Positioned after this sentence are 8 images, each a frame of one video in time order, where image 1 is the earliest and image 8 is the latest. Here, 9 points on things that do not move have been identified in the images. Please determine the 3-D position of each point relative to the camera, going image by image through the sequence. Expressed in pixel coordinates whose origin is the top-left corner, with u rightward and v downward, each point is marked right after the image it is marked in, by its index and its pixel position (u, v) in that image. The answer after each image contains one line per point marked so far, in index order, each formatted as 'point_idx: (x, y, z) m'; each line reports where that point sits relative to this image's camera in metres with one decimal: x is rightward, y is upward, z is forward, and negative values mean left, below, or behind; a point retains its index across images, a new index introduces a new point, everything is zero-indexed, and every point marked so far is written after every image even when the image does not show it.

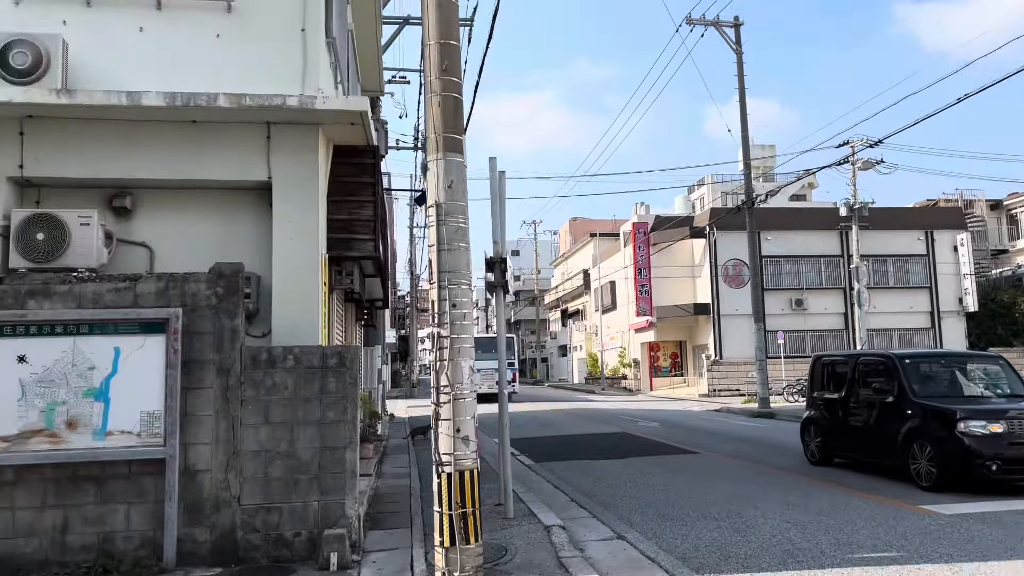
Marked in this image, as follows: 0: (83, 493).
0: (-3.4, -1.6, +6.5) m
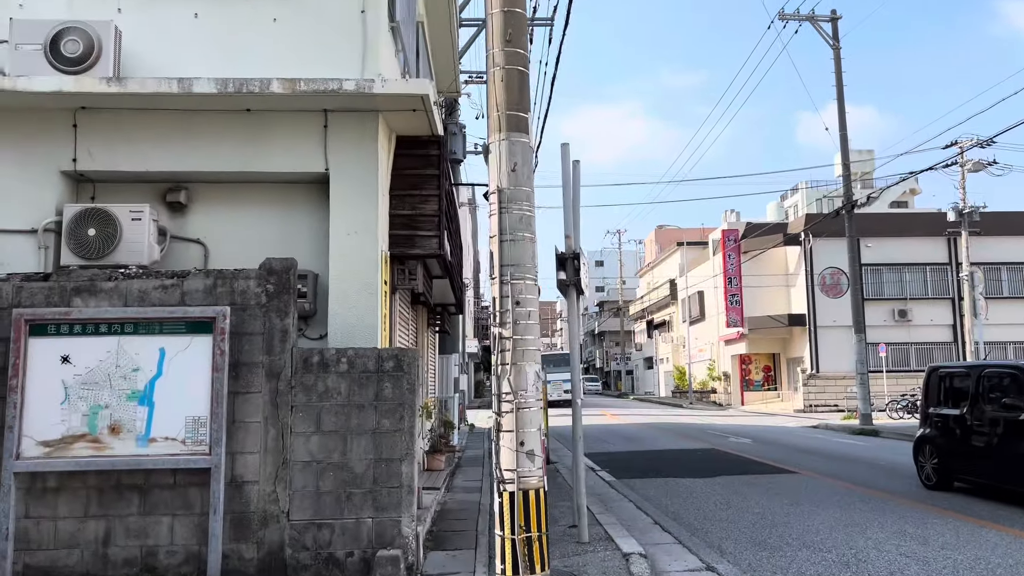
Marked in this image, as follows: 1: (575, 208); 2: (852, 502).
0: (-2.9, -1.6, +6.1) m
1: (+0.6, +0.8, +7.6) m
2: (+4.0, -2.5, +9.7) m
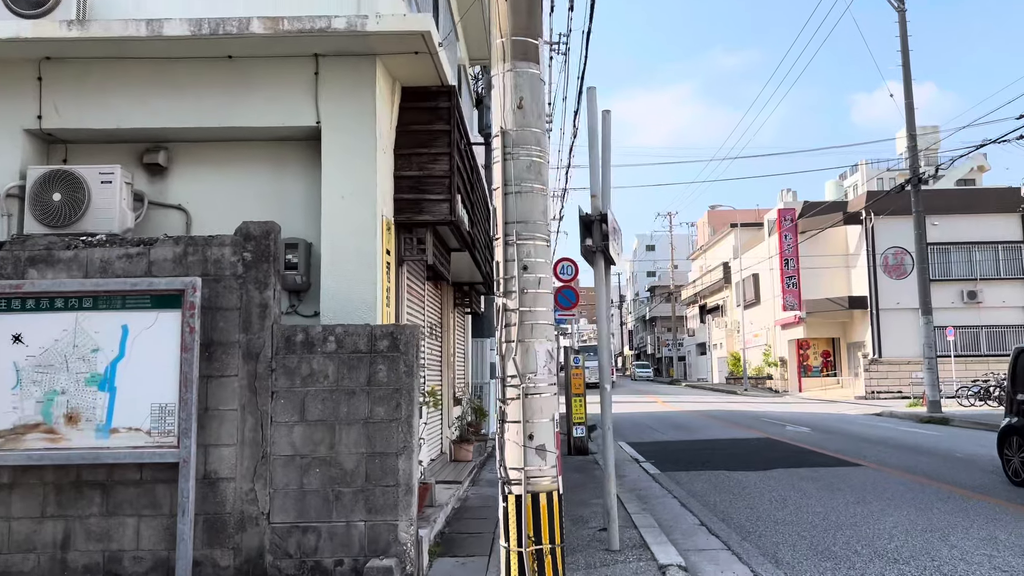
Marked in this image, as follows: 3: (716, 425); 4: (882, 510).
0: (-2.8, -1.4, +5.4) m
1: (+0.7, +1.0, +6.6) m
2: (+4.3, -2.2, +8.5) m
3: (+4.9, -3.3, +19.8) m
4: (+3.7, -2.2, +8.1) m
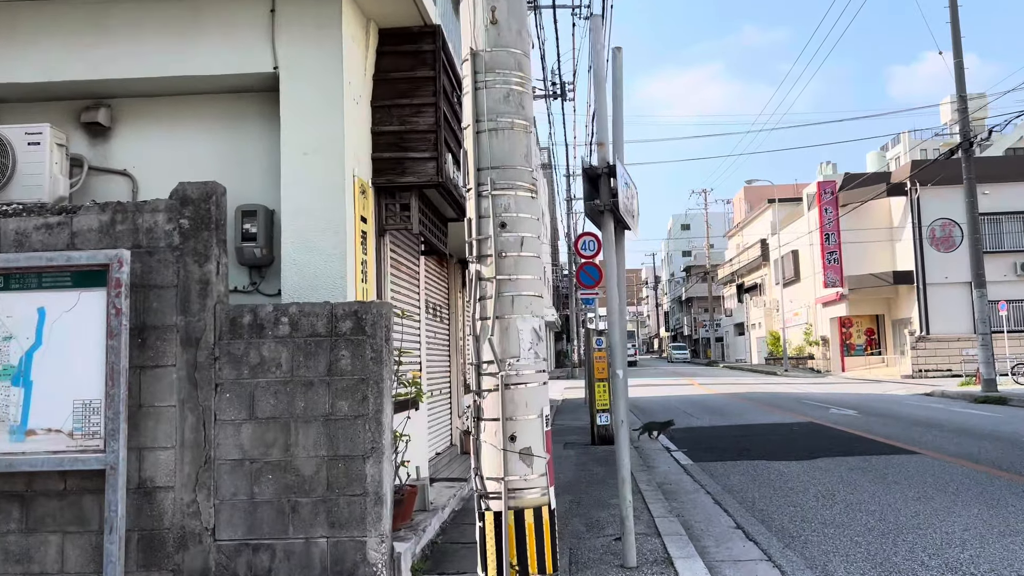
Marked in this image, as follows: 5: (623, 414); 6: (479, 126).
0: (-2.8, -1.3, +4.6) m
1: (+0.7, +1.2, +5.6) m
2: (+4.4, -1.9, +7.4) m
3: (+5.5, -2.7, +18.7) m
4: (+3.7, -1.9, +7.0) m
5: (+0.7, -0.8, +5.2) m
6: (-0.1, +0.7, +3.7) m
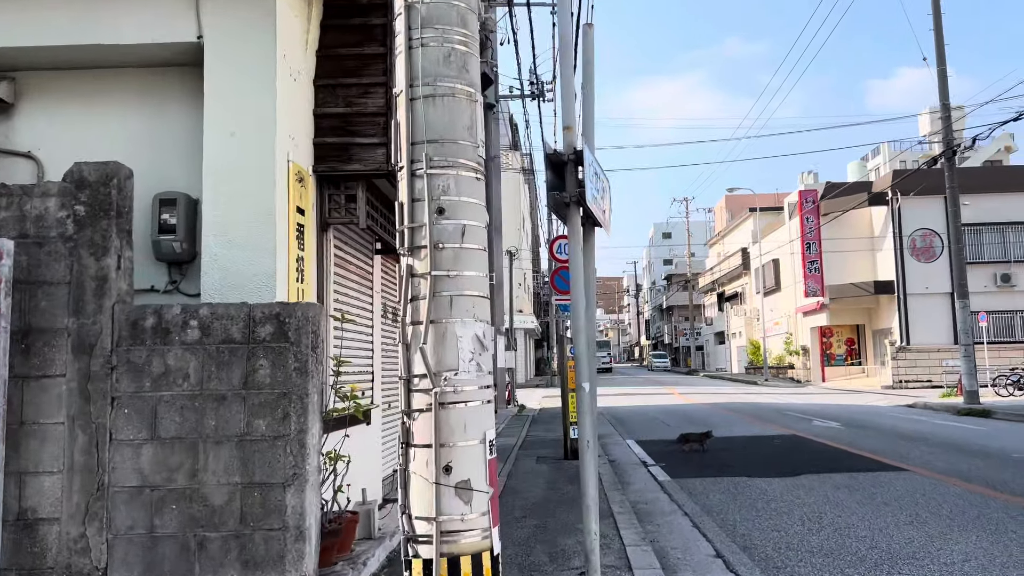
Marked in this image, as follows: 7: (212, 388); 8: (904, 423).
0: (-3.1, -1.2, +3.9) m
1: (+0.4, +1.2, +5.0) m
2: (+4.1, -2.0, +6.9) m
3: (+5.0, -2.9, +18.2) m
4: (+3.4, -2.0, +6.5) m
5: (+0.4, -0.8, +4.6) m
6: (-0.4, +0.7, +3.1) m
7: (-1.4, -0.5, +3.9) m
8: (+8.2, -2.8, +17.2) m
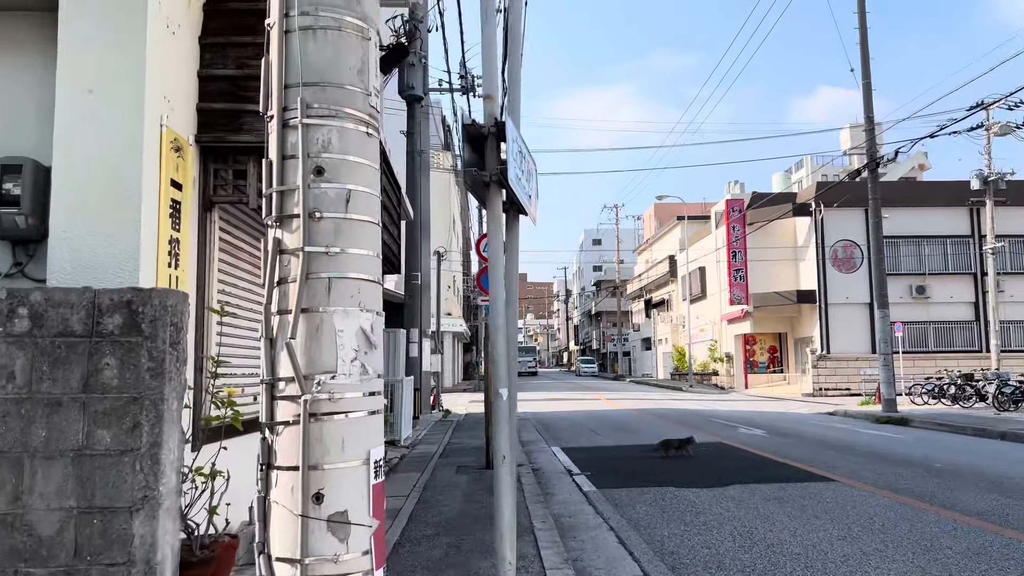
0: (-3.5, -1.1, +3.0) m
1: (0.0, +1.3, +4.5) m
2: (+3.4, -2.0, +6.6) m
3: (+3.3, -3.0, +17.9) m
4: (+2.8, -2.0, +6.2) m
5: (0.0, -0.8, +4.1) m
6: (-0.7, +0.8, +2.5) m
7: (-1.8, -0.4, +3.2) m
8: (+6.6, -3.0, +17.3) m
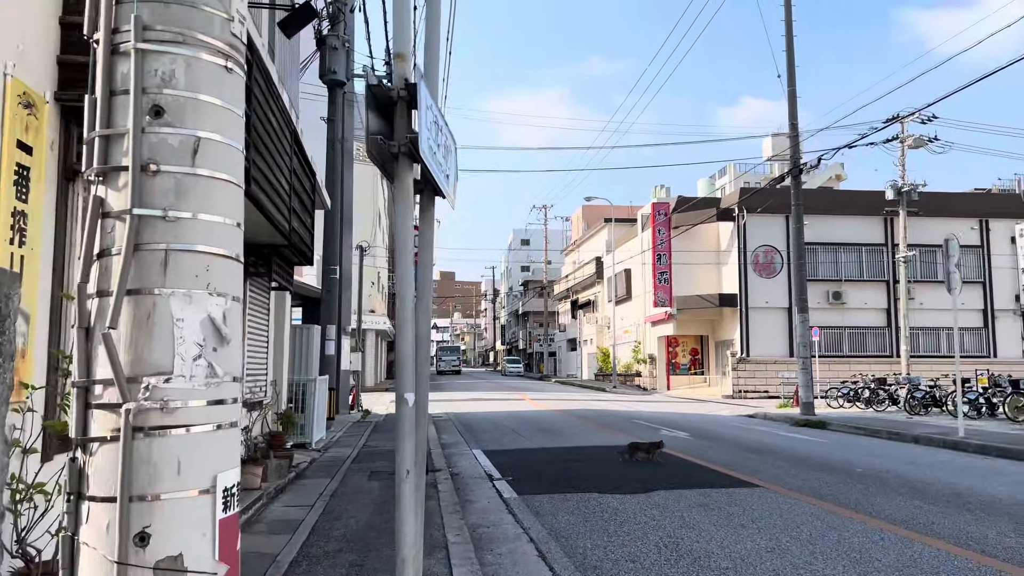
0: (-3.8, -1.0, +2.2) m
1: (-0.4, +1.3, +4.0) m
2: (+2.7, -2.0, +6.4) m
3: (+1.6, -3.0, +17.6) m
4: (+2.1, -2.0, +5.9) m
5: (-0.4, -0.7, +3.5) m
6: (-0.9, +0.8, +1.9) m
7: (-2.1, -0.3, +2.5) m
8: (+5.0, -3.1, +17.3) m
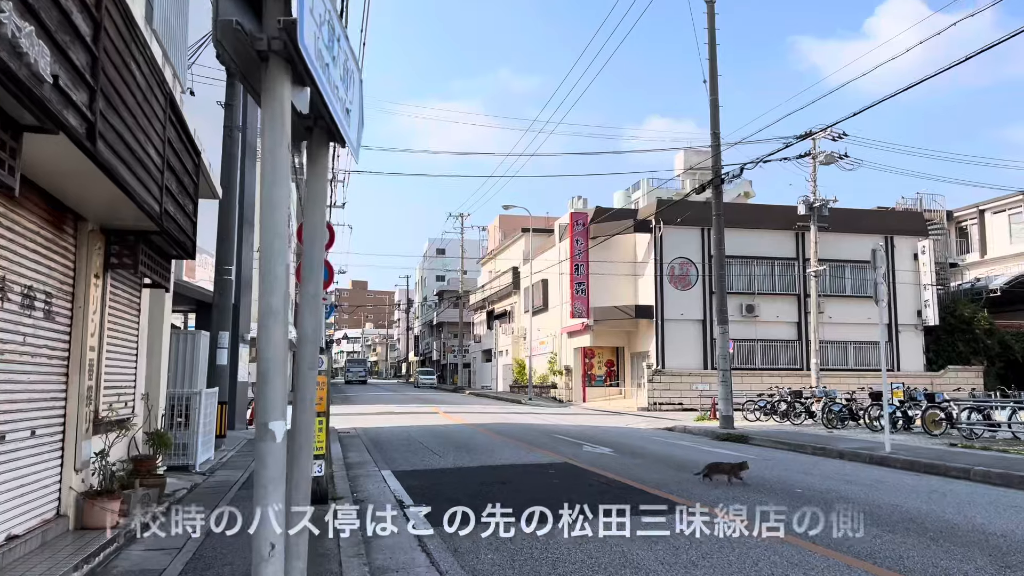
0: (-3.8, -0.9, +0.7) m
1: (-0.7, +1.4, +2.8) m
2: (+2.2, -2.0, +5.5) m
3: (-0.2, -3.2, +16.6) m
4: (+1.6, -2.0, +5.0) m
5: (-0.7, -0.7, +2.4) m
6: (-0.9, +0.9, +0.7) m
7: (-2.2, -0.2, +1.2) m
8: (+3.3, -3.3, +16.6) m
